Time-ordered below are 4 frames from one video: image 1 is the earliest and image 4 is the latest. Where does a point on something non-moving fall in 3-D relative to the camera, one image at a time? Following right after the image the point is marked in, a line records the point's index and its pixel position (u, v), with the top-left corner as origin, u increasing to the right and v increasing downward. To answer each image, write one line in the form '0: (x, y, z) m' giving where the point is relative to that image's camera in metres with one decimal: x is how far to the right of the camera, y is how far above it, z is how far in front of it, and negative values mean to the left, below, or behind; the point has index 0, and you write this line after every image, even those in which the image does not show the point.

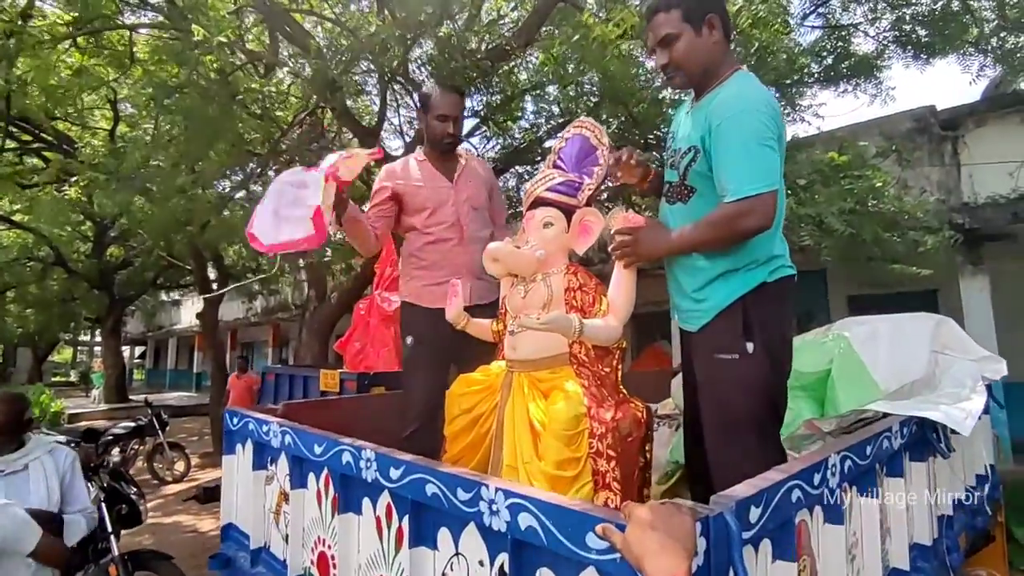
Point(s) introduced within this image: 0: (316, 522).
0: (-0.8, -0.9, +2.2) m
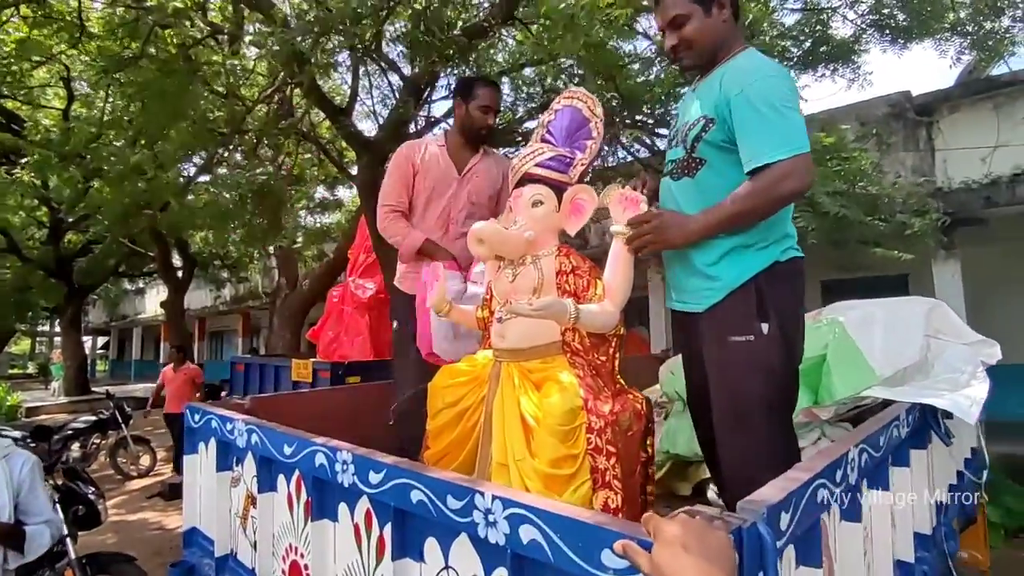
0: (-0.8, -0.8, +2.0) m
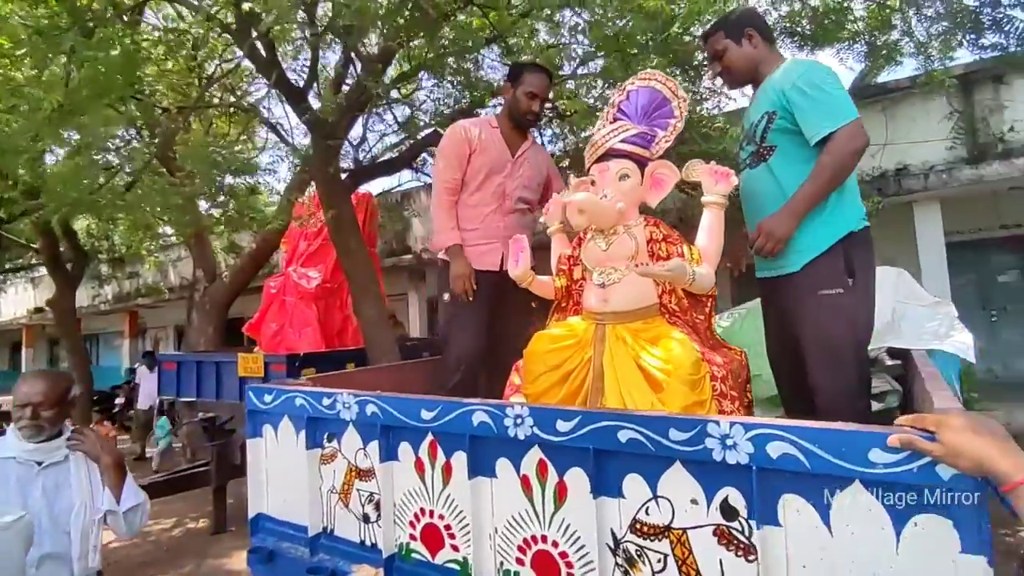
0: (-0.3, -0.7, +2.0) m
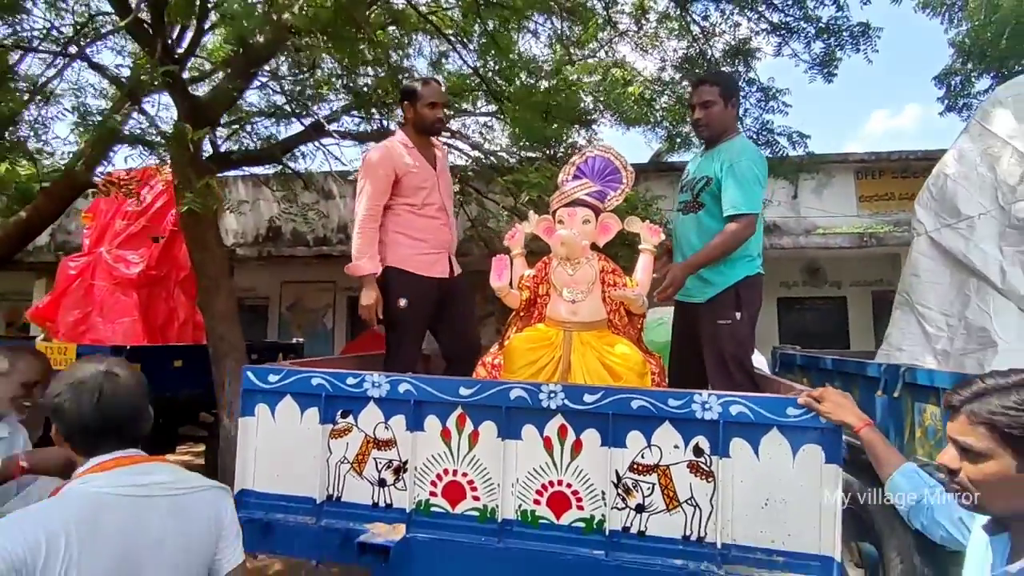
0: (-0.3, -0.7, +2.4) m
